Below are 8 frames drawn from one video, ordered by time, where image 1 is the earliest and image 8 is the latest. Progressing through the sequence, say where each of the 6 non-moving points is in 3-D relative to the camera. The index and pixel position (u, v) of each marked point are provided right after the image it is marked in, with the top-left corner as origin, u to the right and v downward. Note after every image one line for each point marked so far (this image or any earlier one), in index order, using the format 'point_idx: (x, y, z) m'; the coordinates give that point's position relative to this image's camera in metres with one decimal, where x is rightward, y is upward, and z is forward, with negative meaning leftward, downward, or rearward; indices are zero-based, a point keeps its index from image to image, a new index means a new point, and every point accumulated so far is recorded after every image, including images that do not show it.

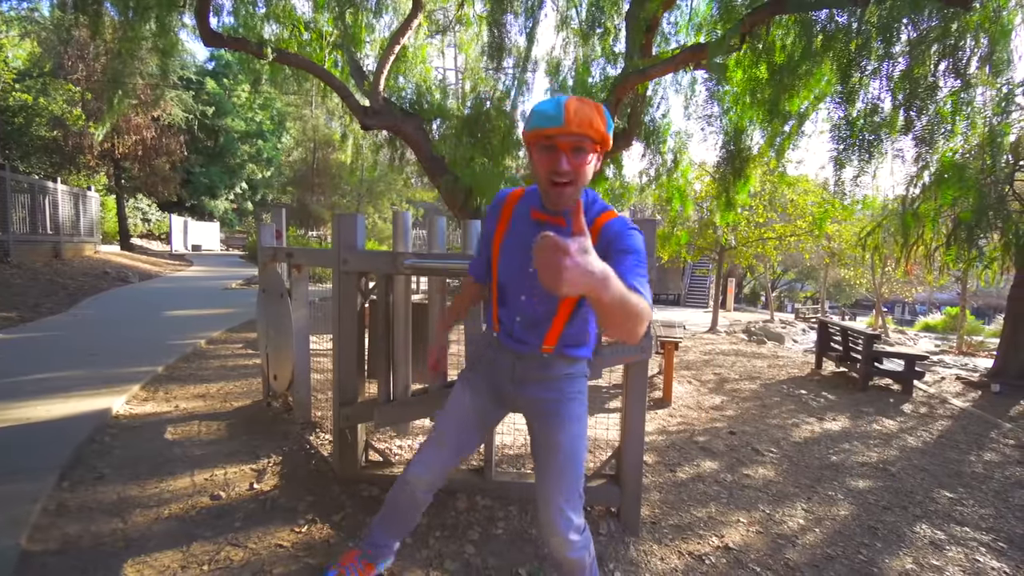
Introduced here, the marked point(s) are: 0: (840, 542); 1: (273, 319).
0: (+1.9, -1.4, +3.9) m
1: (-1.5, -0.2, +4.3) m
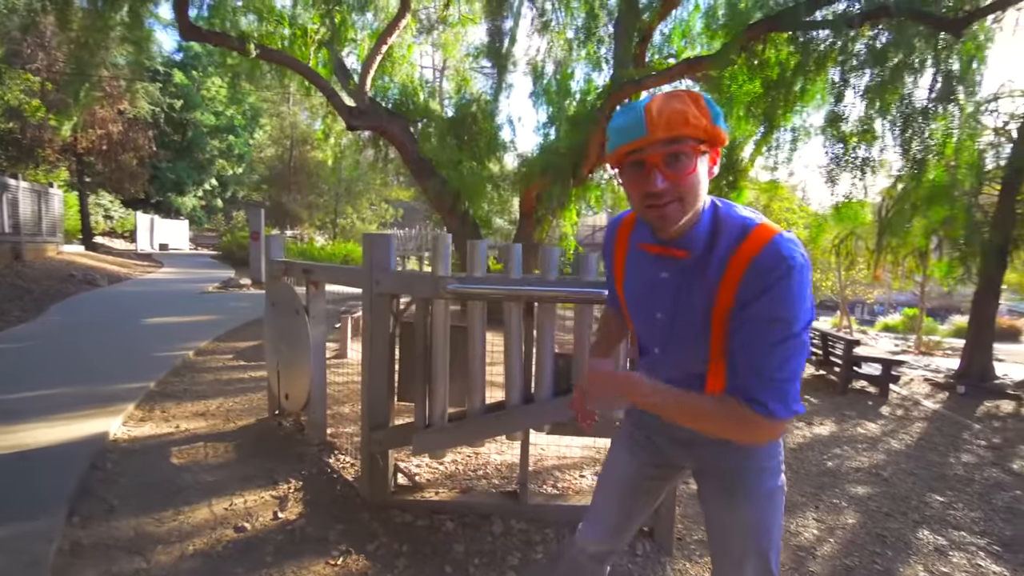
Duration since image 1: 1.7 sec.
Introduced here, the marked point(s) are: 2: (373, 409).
0: (+2.0, -1.5, +4.1) m
1: (-1.4, -0.3, +4.1) m
2: (-0.7, -0.6, +3.5) m
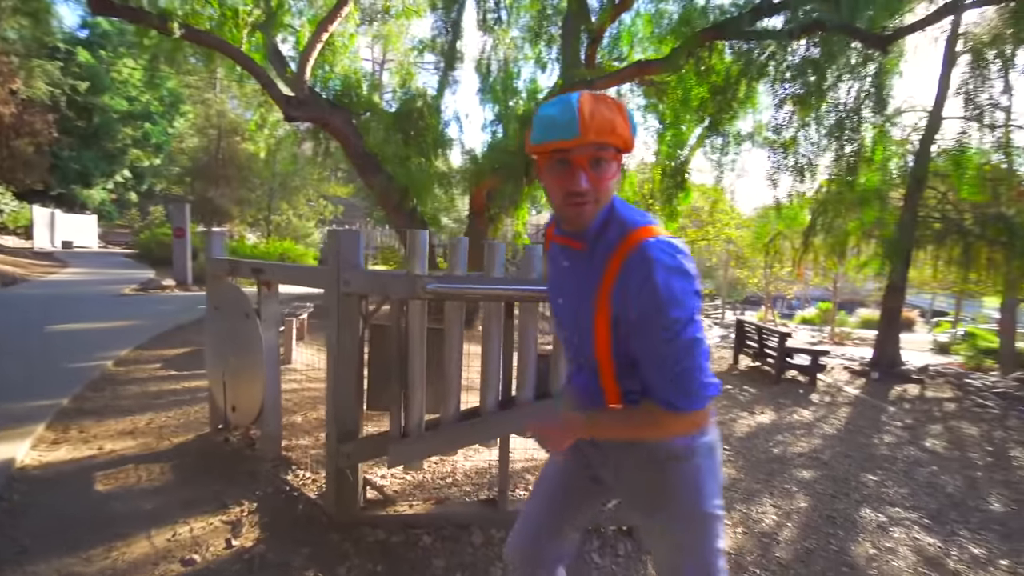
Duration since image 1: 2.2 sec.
0: (+1.8, -1.5, +4.2) m
1: (-1.6, -0.3, +3.8) m
2: (-0.8, -0.6, +3.2) m
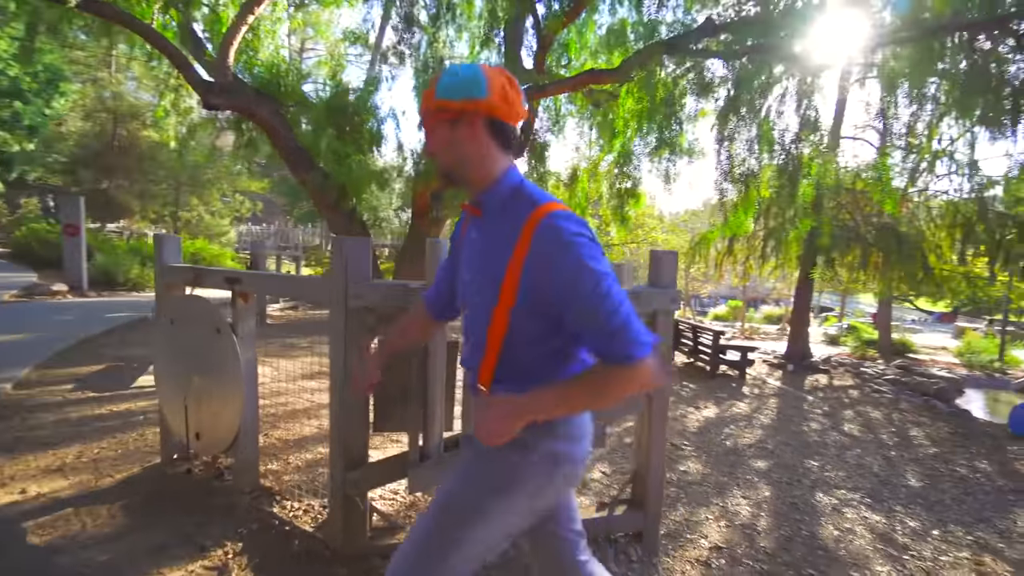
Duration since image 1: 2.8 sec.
0: (+1.7, -1.5, +4.4) m
1: (-1.5, -0.3, +3.3) m
2: (-0.7, -0.7, +2.9) m
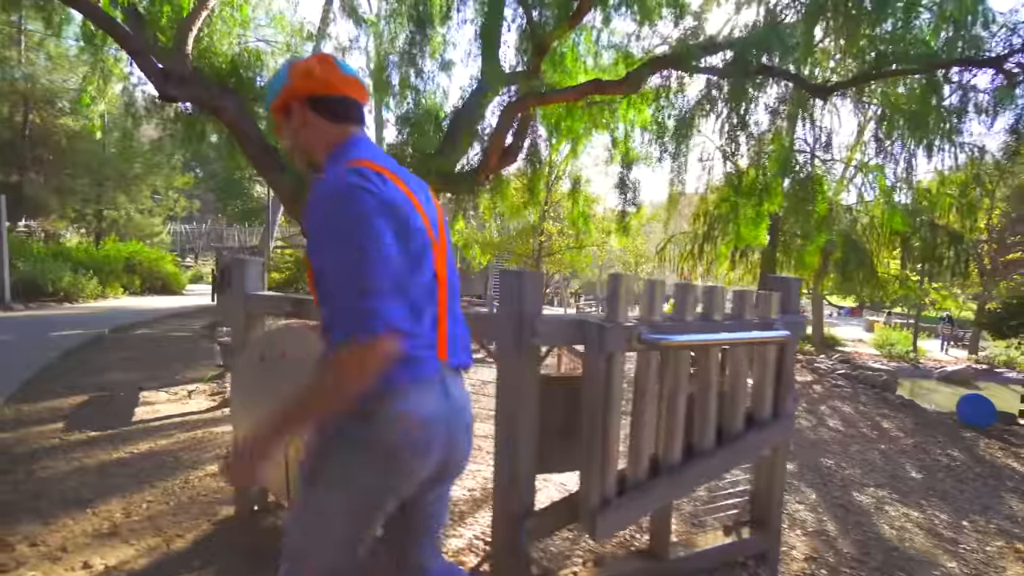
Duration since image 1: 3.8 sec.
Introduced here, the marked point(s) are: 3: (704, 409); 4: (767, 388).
0: (+2.2, -1.5, +4.4) m
1: (-0.9, -0.4, +2.9) m
2: (0.0, -0.8, +2.6) m
3: (+0.8, -0.5, +2.8) m
4: (+1.1, -0.4, +3.0) m
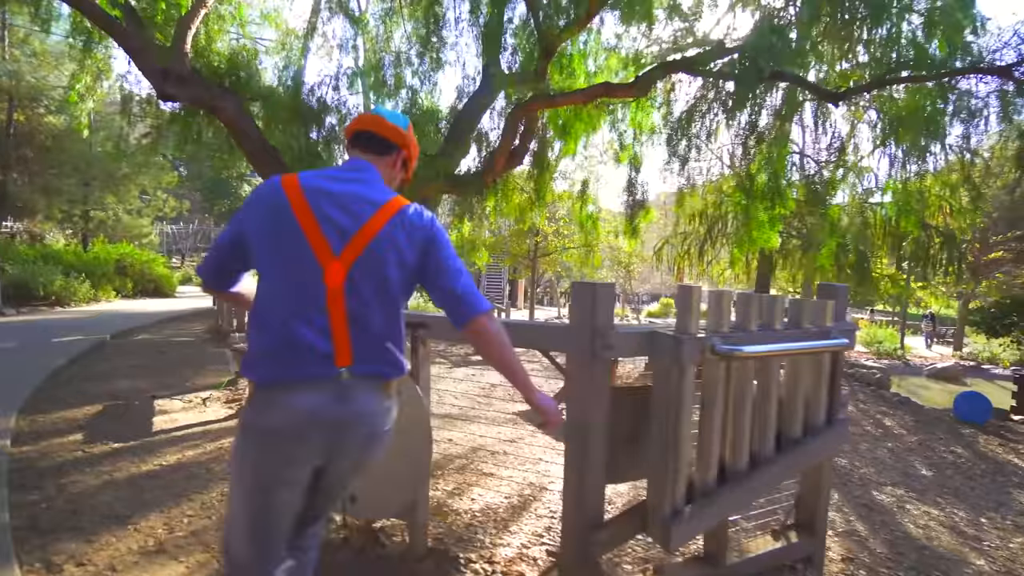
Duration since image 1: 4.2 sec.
0: (+2.3, -1.5, +4.5) m
1: (-0.7, -0.5, +2.8) m
2: (+0.3, -0.8, +2.5) m
3: (+1.0, -0.5, +2.8) m
4: (+1.4, -0.5, +3.0) m
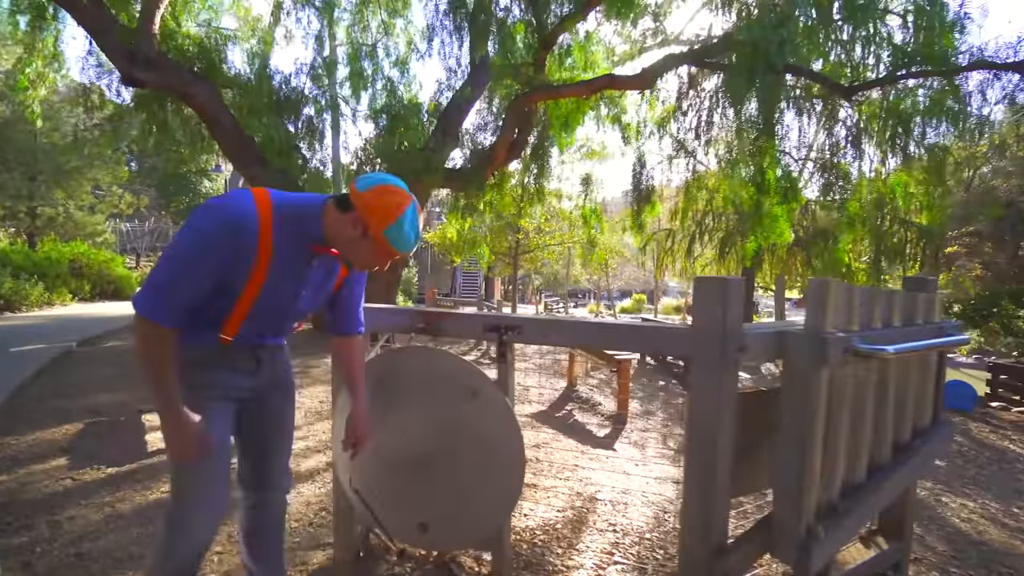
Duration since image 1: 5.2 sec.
0: (+2.6, -1.5, +4.3) m
1: (-0.3, -0.4, +2.4) m
2: (+0.6, -0.8, +2.2) m
3: (+1.4, -0.5, +2.5) m
4: (+1.7, -0.4, +2.8) m
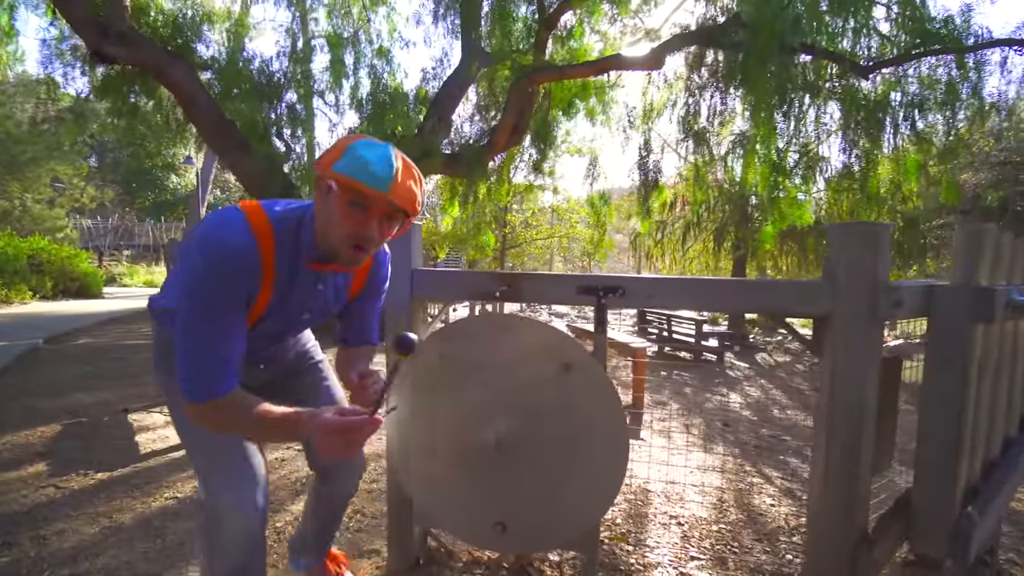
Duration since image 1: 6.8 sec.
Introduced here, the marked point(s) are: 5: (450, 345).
0: (+2.8, -1.3, +4.1) m
1: (0.0, -0.3, +2.0) m
2: (+0.9, -0.6, +1.9) m
3: (+1.6, -0.3, +2.2) m
4: (+1.9, -0.2, +2.5) m
5: (-0.2, -0.1, +2.0) m
